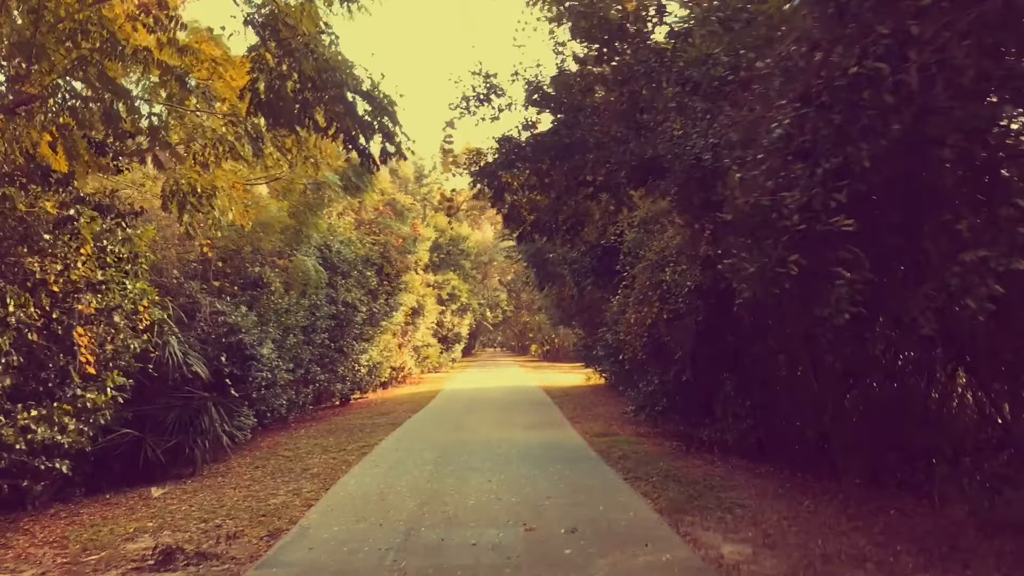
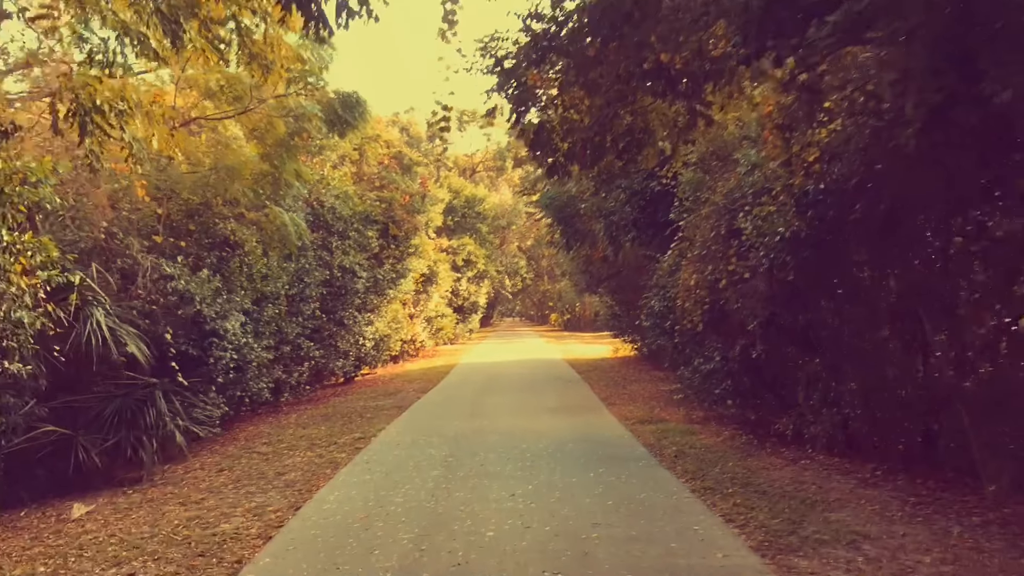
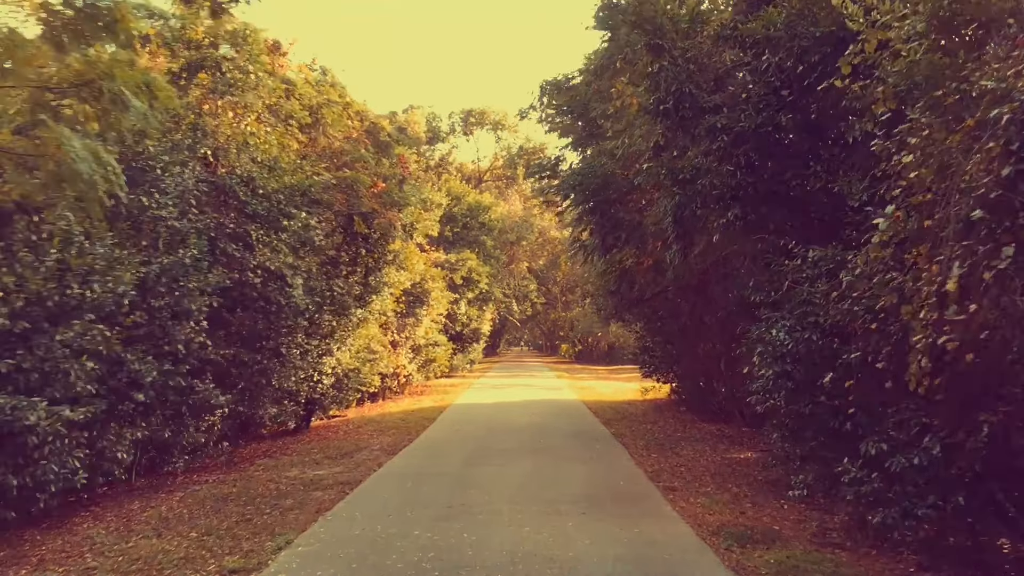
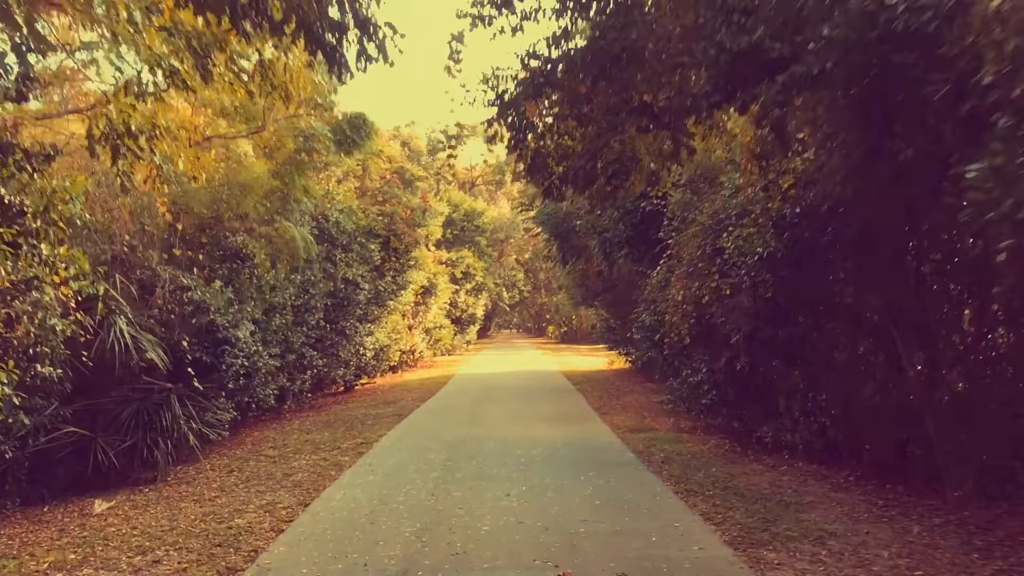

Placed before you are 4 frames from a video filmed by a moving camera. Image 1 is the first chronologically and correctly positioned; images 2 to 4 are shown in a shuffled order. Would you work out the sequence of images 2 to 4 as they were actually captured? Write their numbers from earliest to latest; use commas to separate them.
4, 2, 3
